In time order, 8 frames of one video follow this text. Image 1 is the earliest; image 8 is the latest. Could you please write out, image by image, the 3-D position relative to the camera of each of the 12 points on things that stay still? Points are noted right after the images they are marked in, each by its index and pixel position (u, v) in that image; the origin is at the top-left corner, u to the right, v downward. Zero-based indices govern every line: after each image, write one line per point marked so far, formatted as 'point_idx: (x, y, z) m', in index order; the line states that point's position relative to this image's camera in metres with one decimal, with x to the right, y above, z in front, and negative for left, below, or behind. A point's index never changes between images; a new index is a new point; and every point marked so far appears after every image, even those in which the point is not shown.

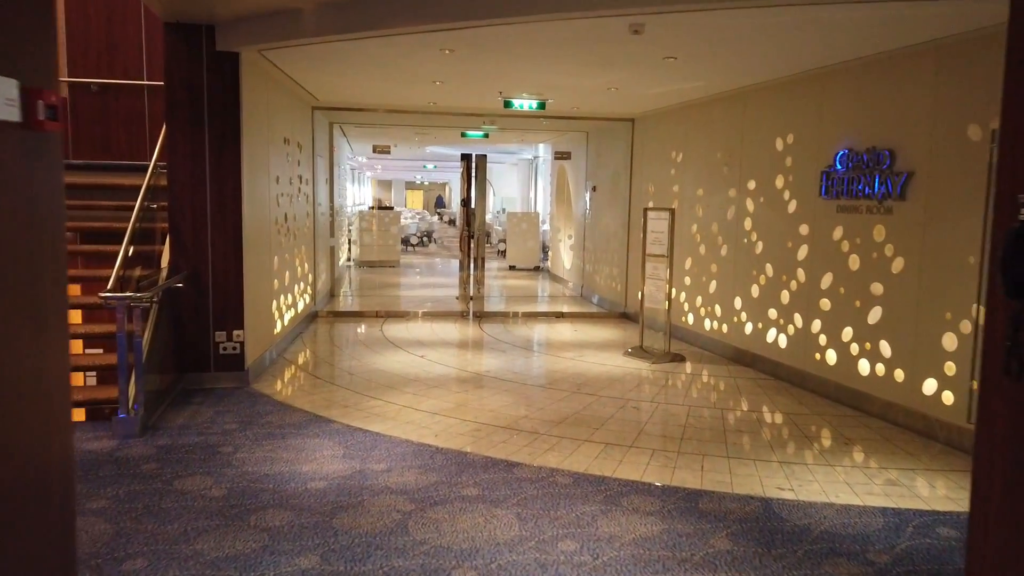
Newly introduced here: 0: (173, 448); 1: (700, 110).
0: (-1.8, -0.9, +4.0) m
1: (+1.8, +1.7, +7.1) m
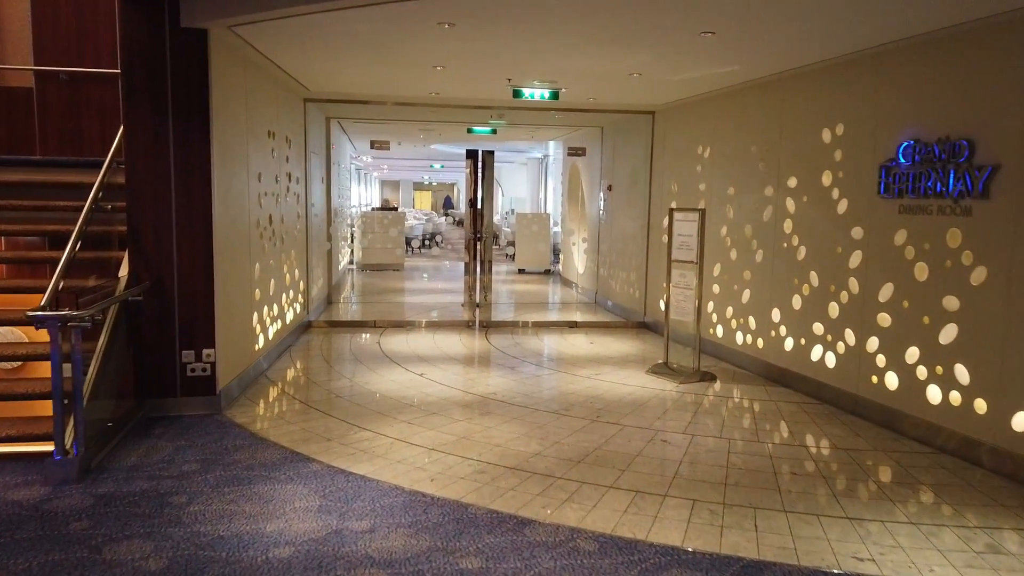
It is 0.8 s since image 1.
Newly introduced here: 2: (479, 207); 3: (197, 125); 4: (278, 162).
0: (-1.8, -1.0, +3.3) m
1: (+1.9, +1.6, +6.3) m
2: (-0.4, +0.9, +8.4) m
3: (-1.9, +1.0, +4.5) m
4: (-2.0, +1.1, +6.3) m
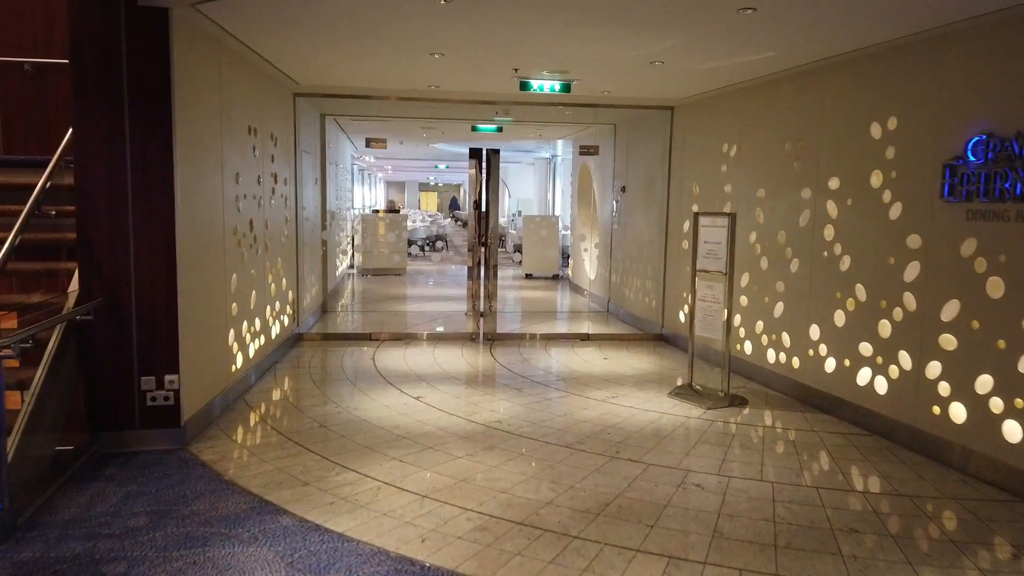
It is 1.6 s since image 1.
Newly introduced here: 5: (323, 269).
0: (-1.8, -1.0, +2.8) m
1: (+2.0, +1.5, +5.7) m
2: (-0.3, +0.8, +7.8) m
3: (-1.9, +0.9, +3.9) m
4: (-1.9, +1.0, +5.7) m
5: (-2.3, +0.2, +8.8) m
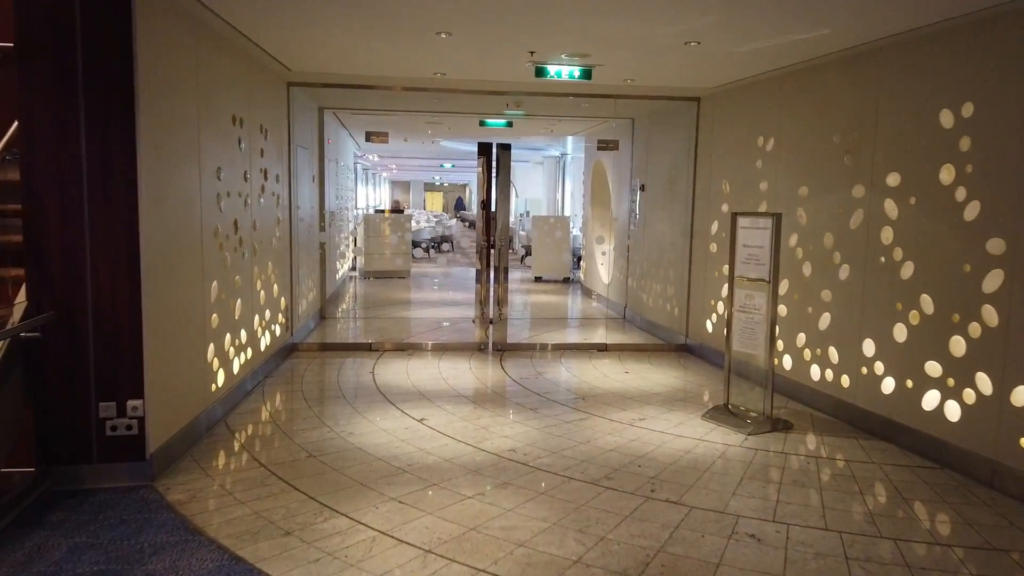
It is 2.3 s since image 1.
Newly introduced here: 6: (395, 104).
0: (-1.7, -1.1, +2.2) m
1: (+2.1, +1.5, +5.2) m
2: (-0.2, +0.7, +7.2) m
3: (-1.8, +0.8, +3.3) m
4: (-1.8, +0.9, +5.1) m
5: (-2.1, +0.2, +8.3) m
6: (-1.3, +2.0, +8.0) m
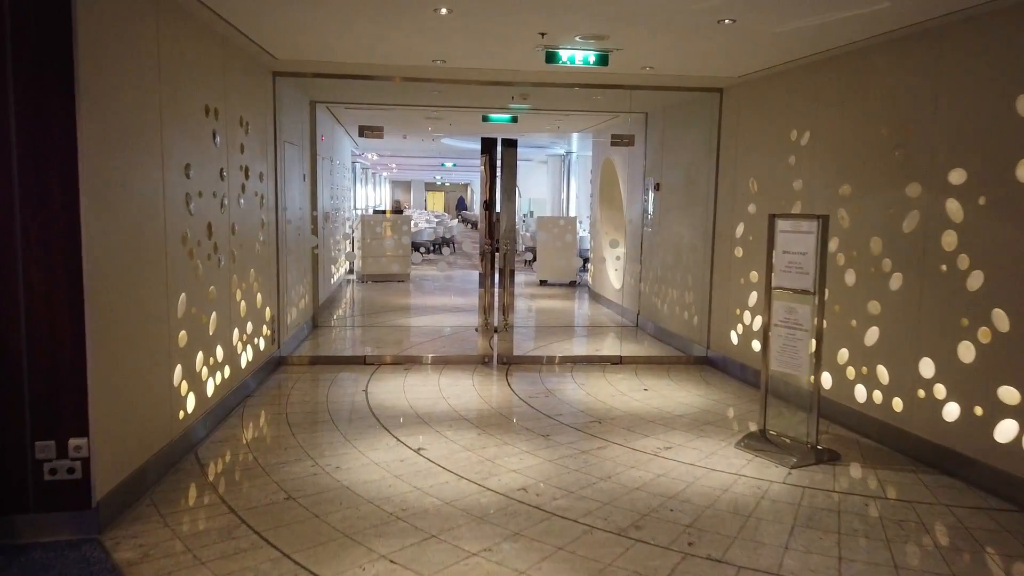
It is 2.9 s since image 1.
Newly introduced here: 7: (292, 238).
0: (-1.6, -1.2, +1.7) m
1: (+2.1, +1.4, +4.6) m
2: (-0.1, +0.7, +6.7) m
3: (-1.7, +0.8, +2.8) m
4: (-1.8, +0.8, +4.6) m
5: (-2.1, +0.1, +7.7) m
6: (-1.2, +1.9, +7.5) m
7: (-2.0, +0.4, +6.6) m
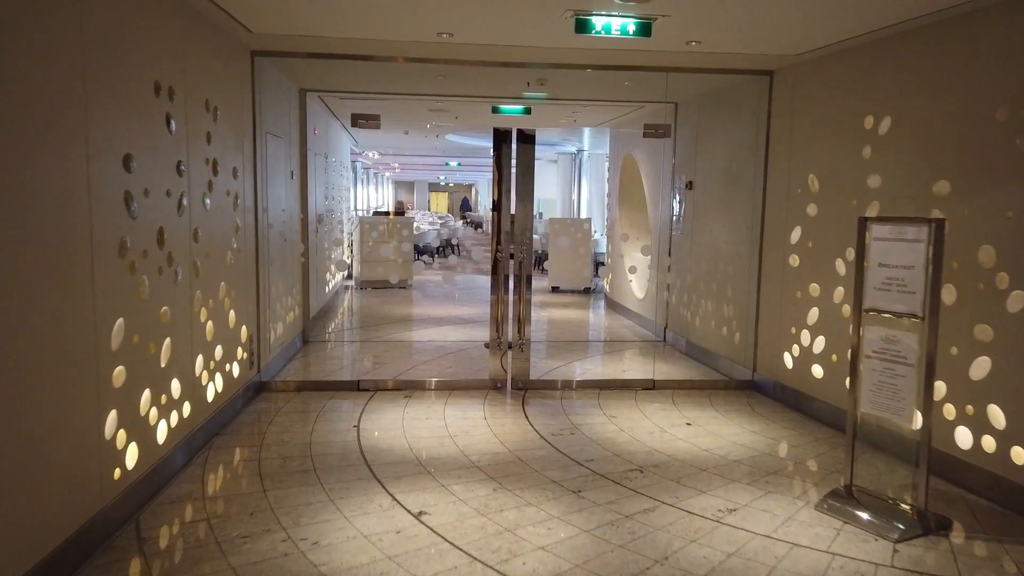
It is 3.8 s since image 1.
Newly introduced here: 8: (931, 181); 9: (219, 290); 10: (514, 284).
0: (-1.5, -1.3, +0.8) m
1: (+2.2, +1.3, +3.8) m
2: (0.0, +0.6, +5.8) m
3: (-1.6, +0.7, +2.0) m
4: (-1.7, +0.8, +3.8) m
5: (-1.9, 0.0, +6.9) m
6: (-1.1, +1.8, +6.6) m
7: (-1.8, +0.3, +5.7) m
8: (+2.2, +0.6, +3.9) m
9: (-1.7, 0.0, +4.3) m
10: (0.0, 0.0, +6.0) m
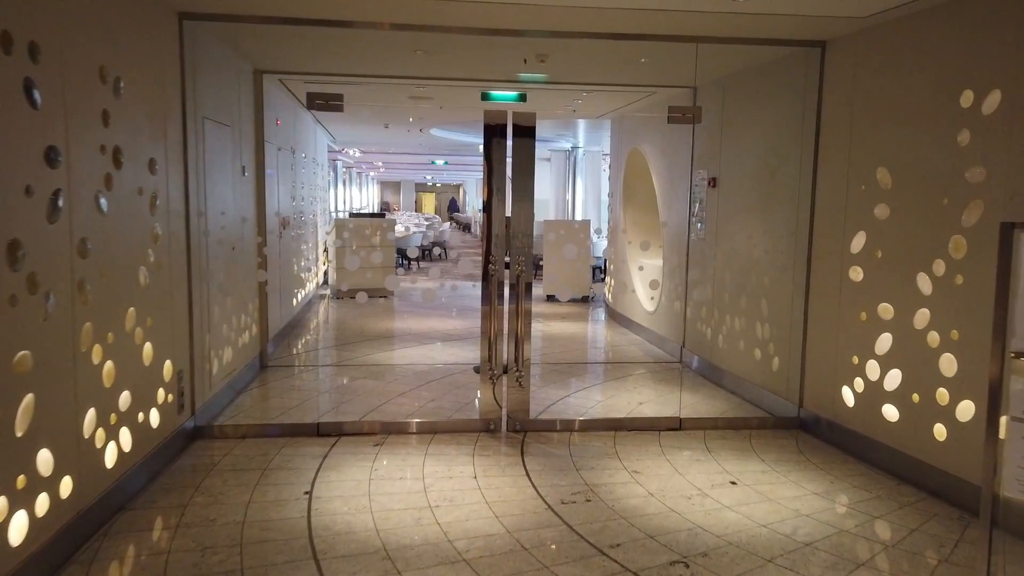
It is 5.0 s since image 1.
0: (-1.5, -1.4, -0.2) m
1: (+2.2, +1.2, +2.8) m
2: (0.0, +0.5, +4.8) m
3: (-1.6, +0.6, +1.0) m
4: (-1.7, +0.6, +2.8) m
5: (-2.0, -0.1, +5.9) m
6: (-1.1, +1.7, +5.6) m
7: (-1.9, +0.2, +4.7) m
8: (+2.2, +0.5, +2.9) m
9: (-1.7, -0.1, +3.3) m
10: (0.0, -0.1, +5.0) m
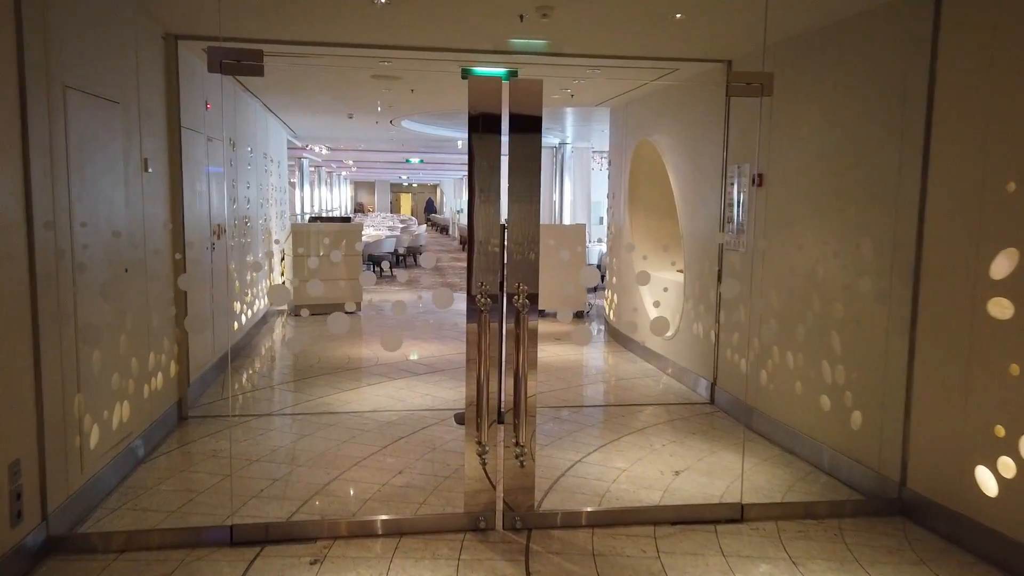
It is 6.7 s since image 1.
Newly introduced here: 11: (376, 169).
0: (-1.4, -1.6, -1.5) m
1: (+2.2, +1.0, +1.6) m
2: (-0.1, +0.3, +3.6) m
3: (-1.5, +0.4, -0.3) m
4: (-1.6, +0.5, +1.4) m
5: (-2.1, -0.3, +4.6) m
6: (-1.2, +1.5, +4.3) m
7: (-1.9, 0.0, +3.4) m
8: (+2.2, +0.3, +1.7) m
9: (-1.7, -0.3, +2.0) m
10: (-0.1, -0.3, +3.7) m
11: (-2.7, +2.3, +14.1) m
